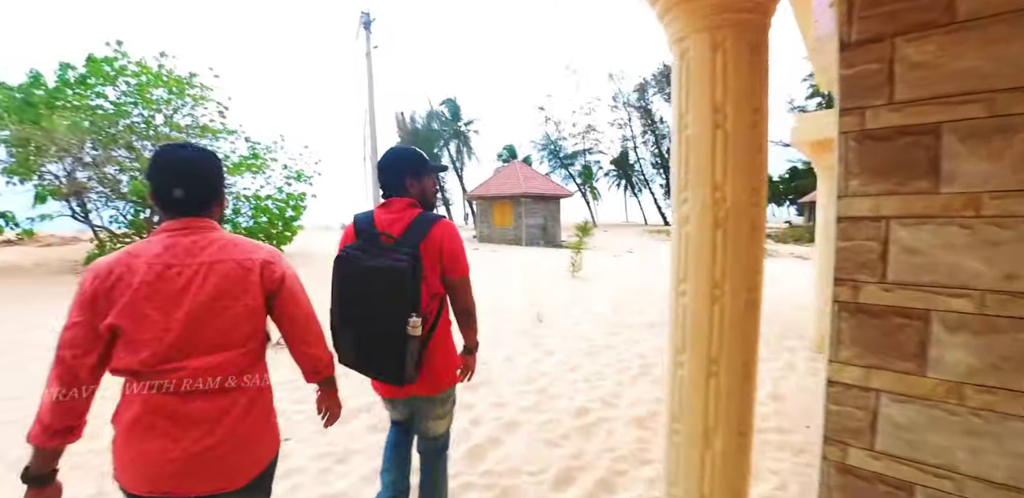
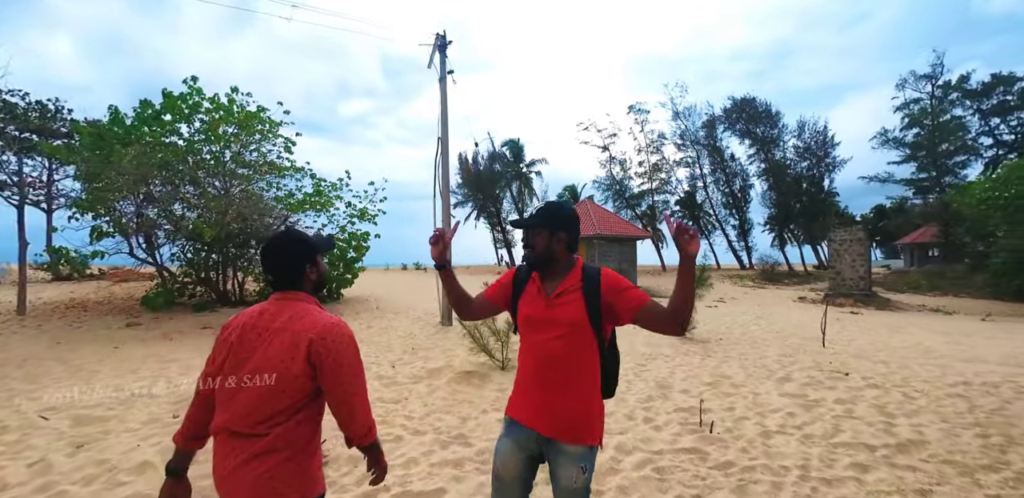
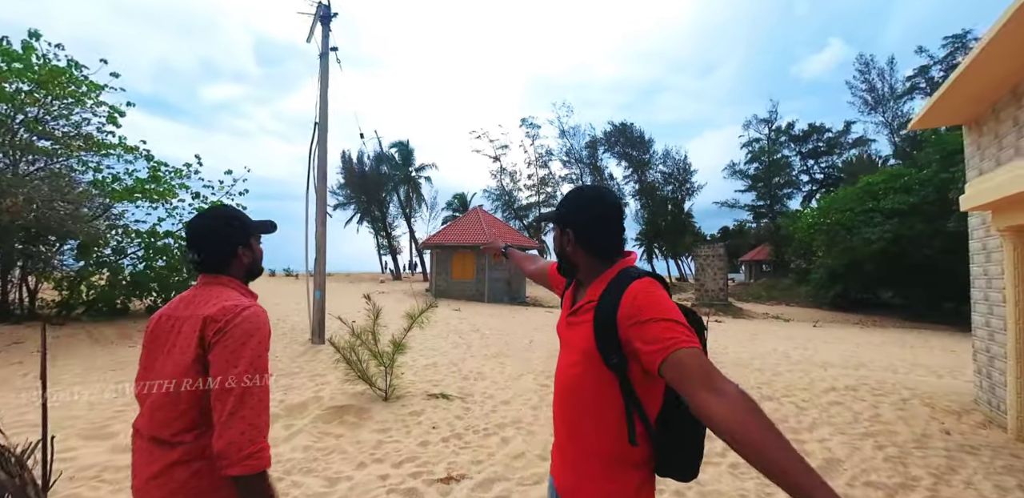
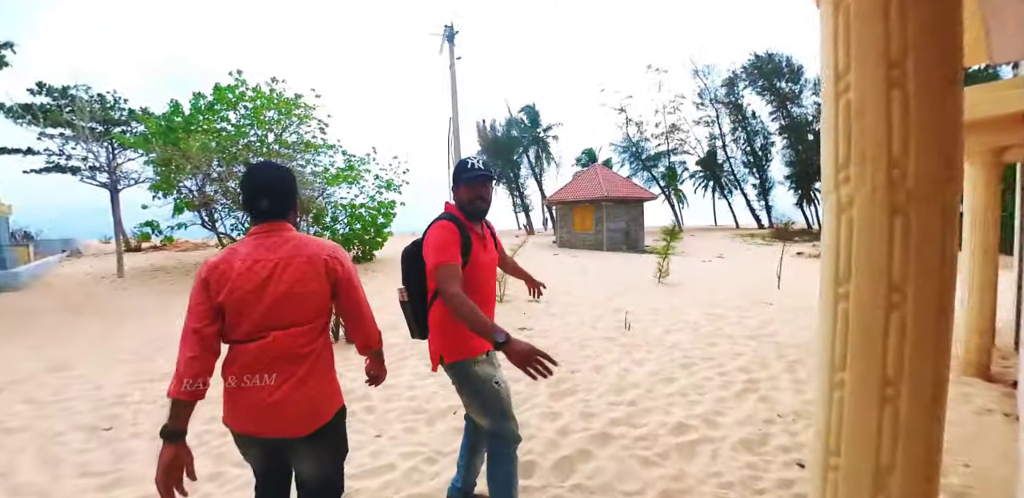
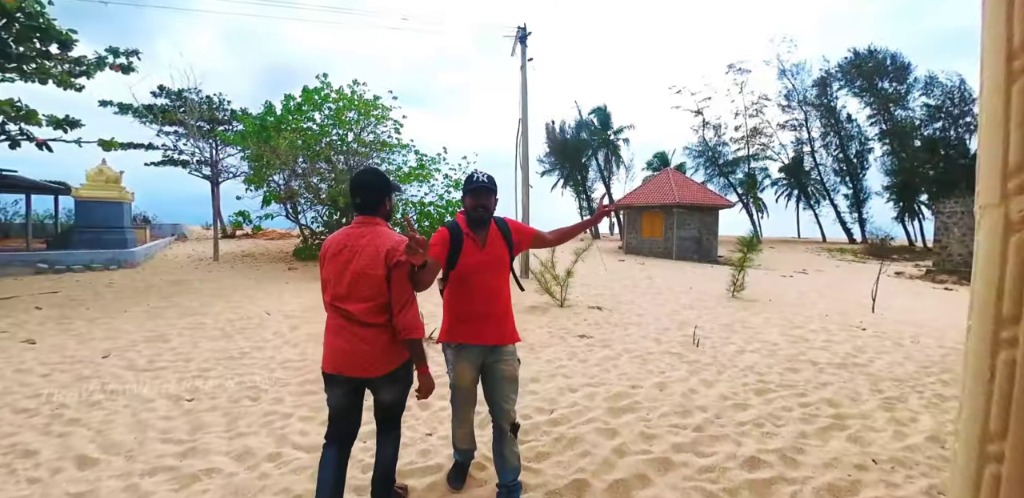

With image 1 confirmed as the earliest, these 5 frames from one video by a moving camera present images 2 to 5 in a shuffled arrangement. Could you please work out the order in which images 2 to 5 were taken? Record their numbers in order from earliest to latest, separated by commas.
4, 5, 2, 3
